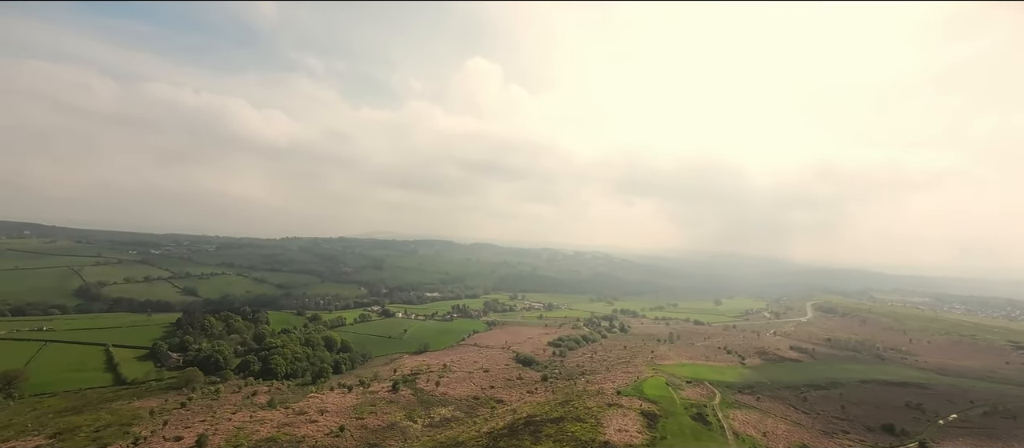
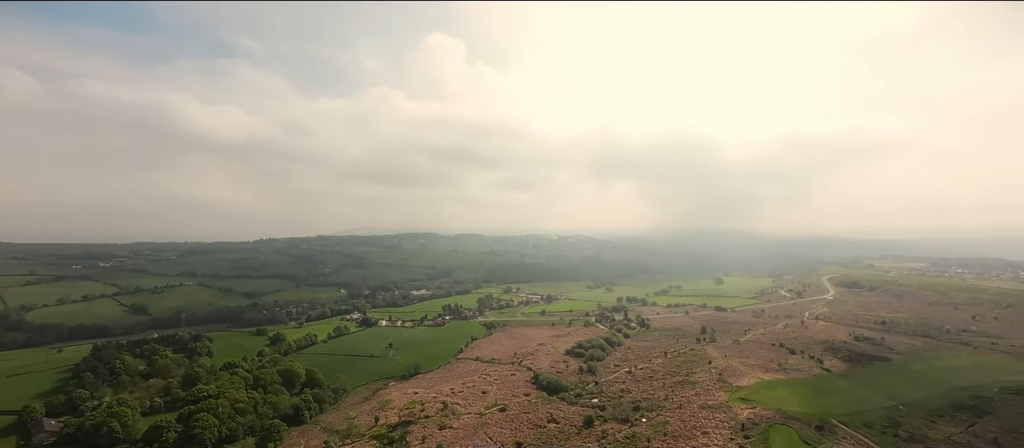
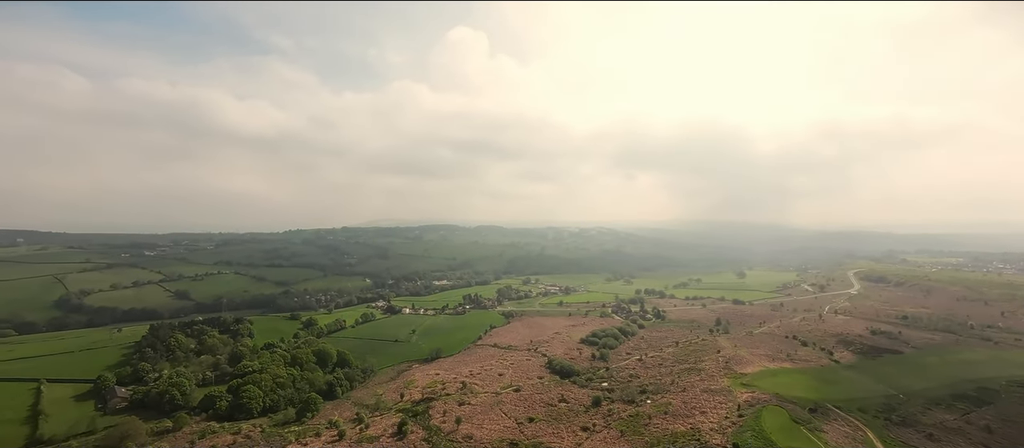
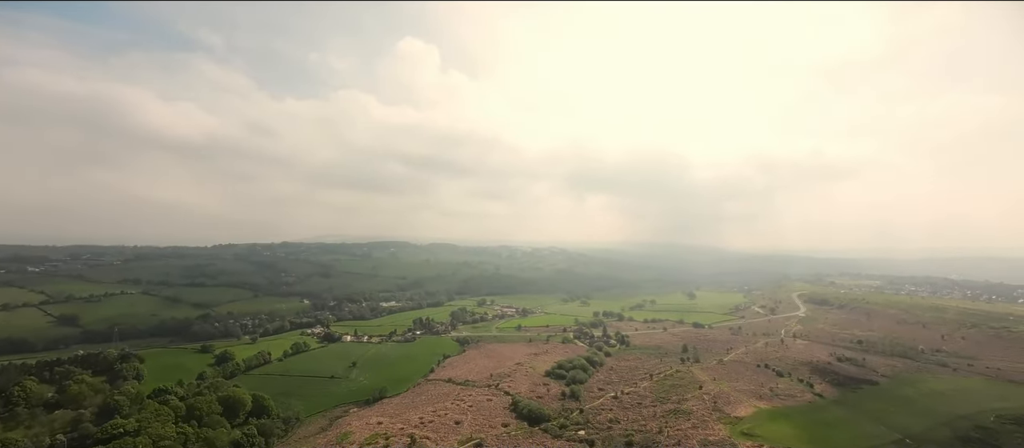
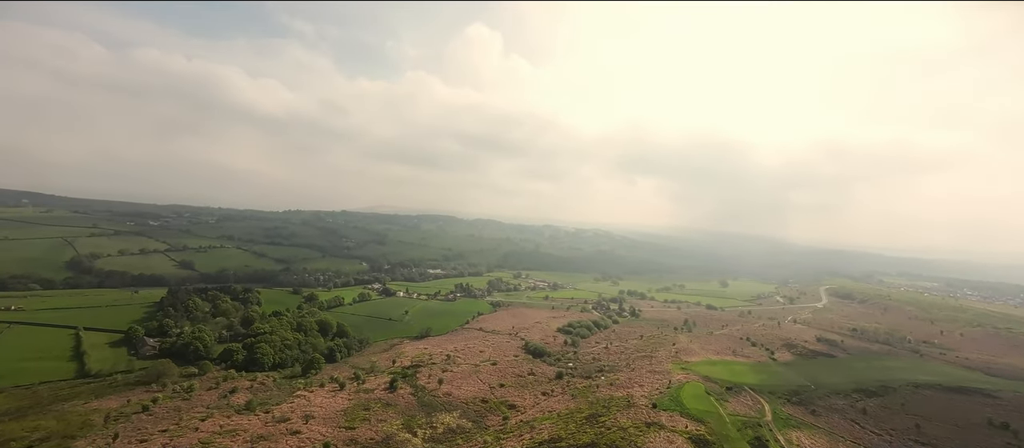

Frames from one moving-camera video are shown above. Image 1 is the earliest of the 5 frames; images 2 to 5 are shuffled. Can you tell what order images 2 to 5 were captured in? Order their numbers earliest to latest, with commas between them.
5, 3, 2, 4
